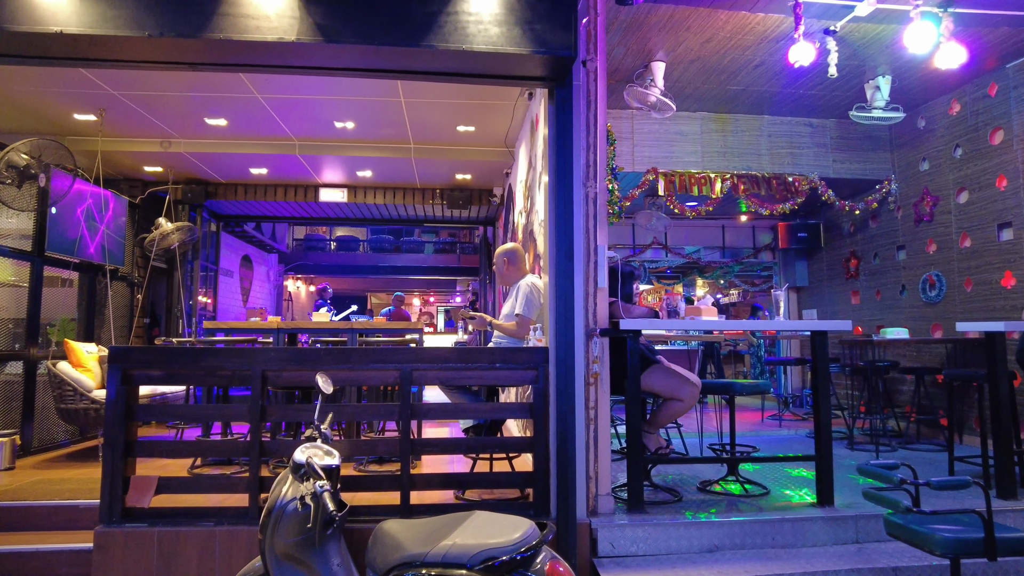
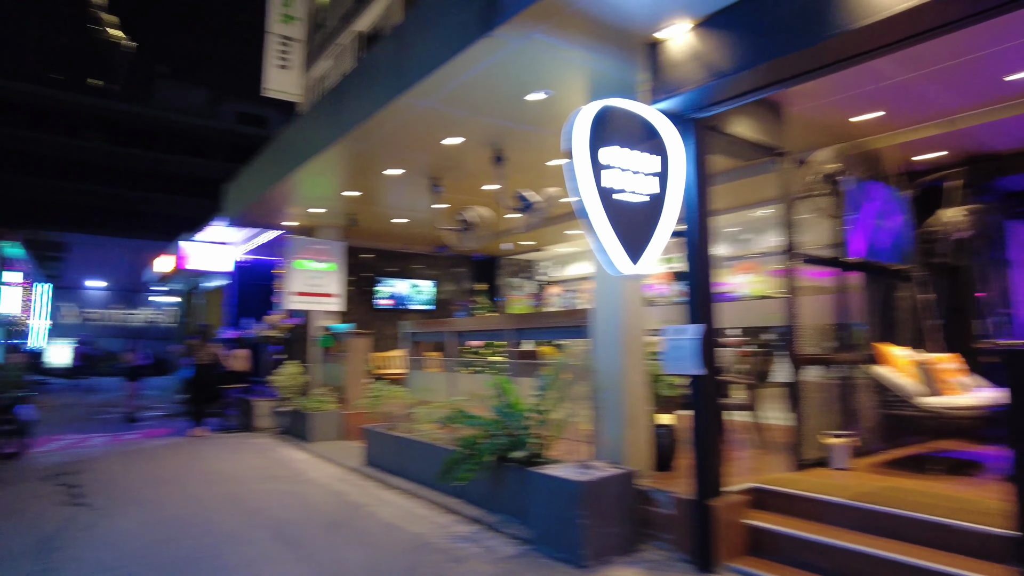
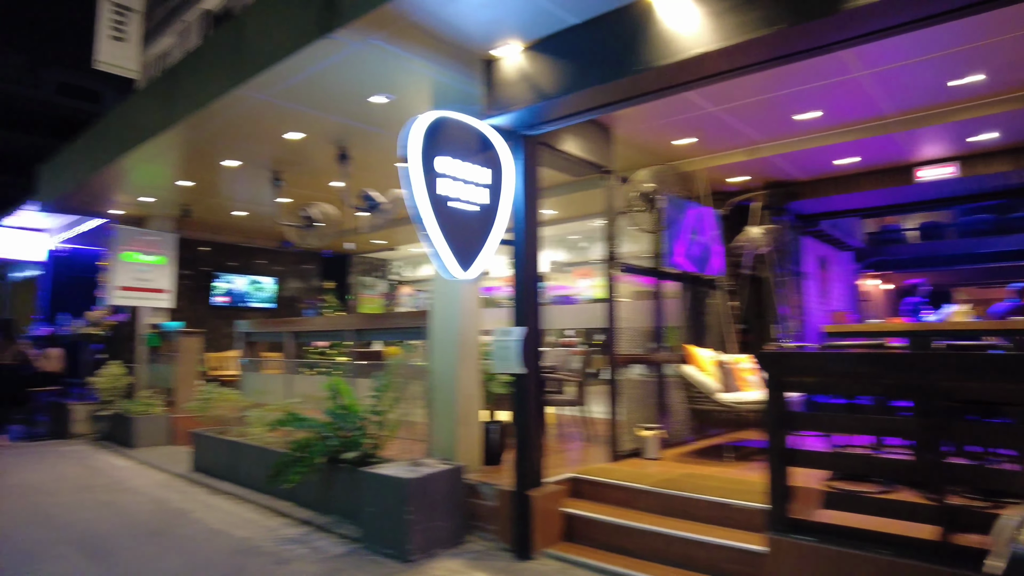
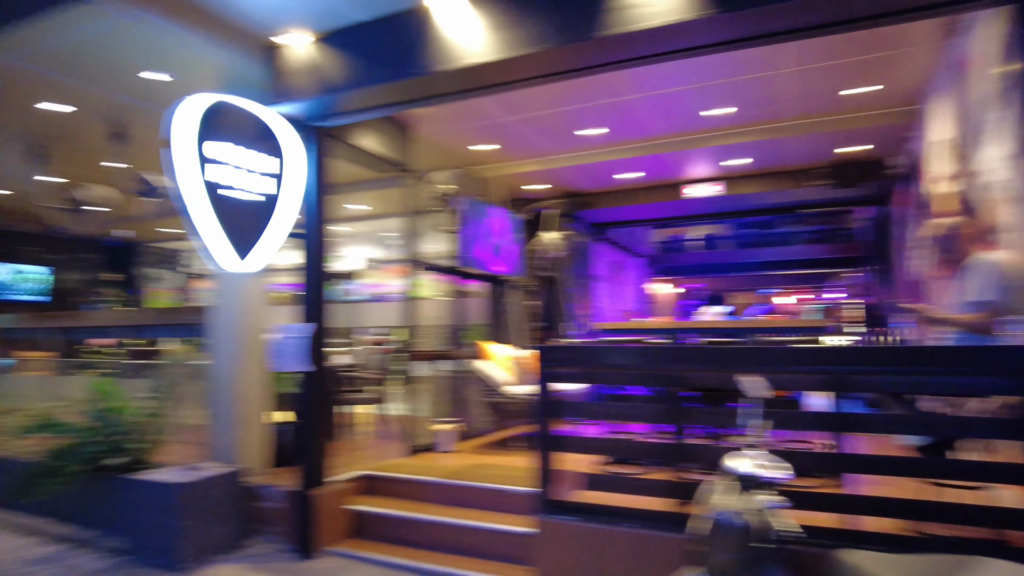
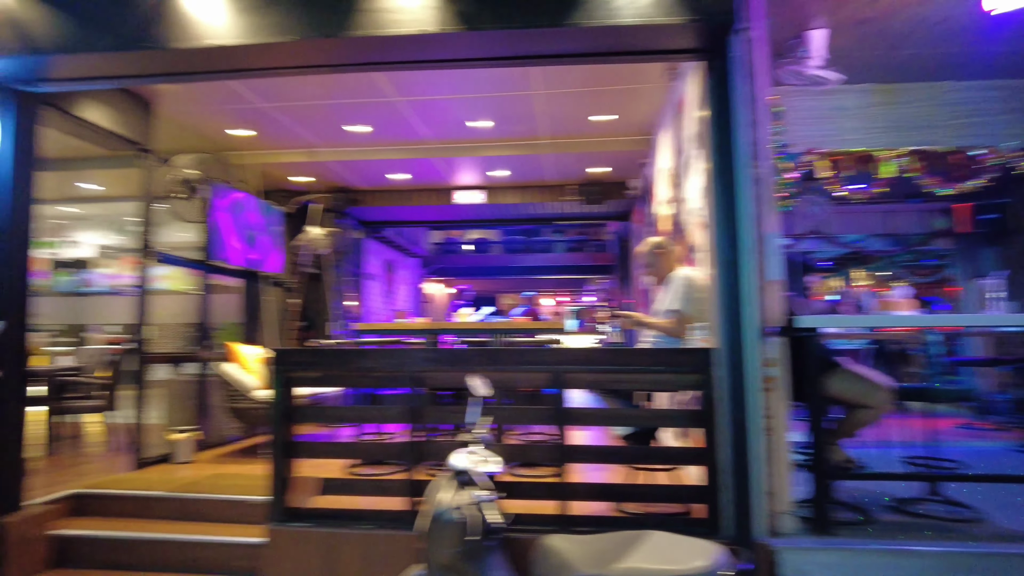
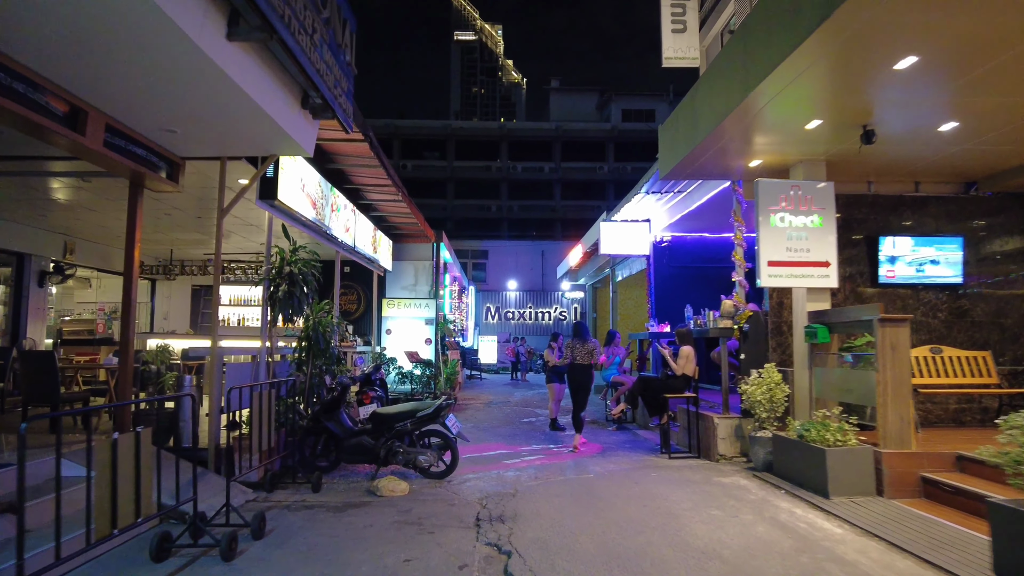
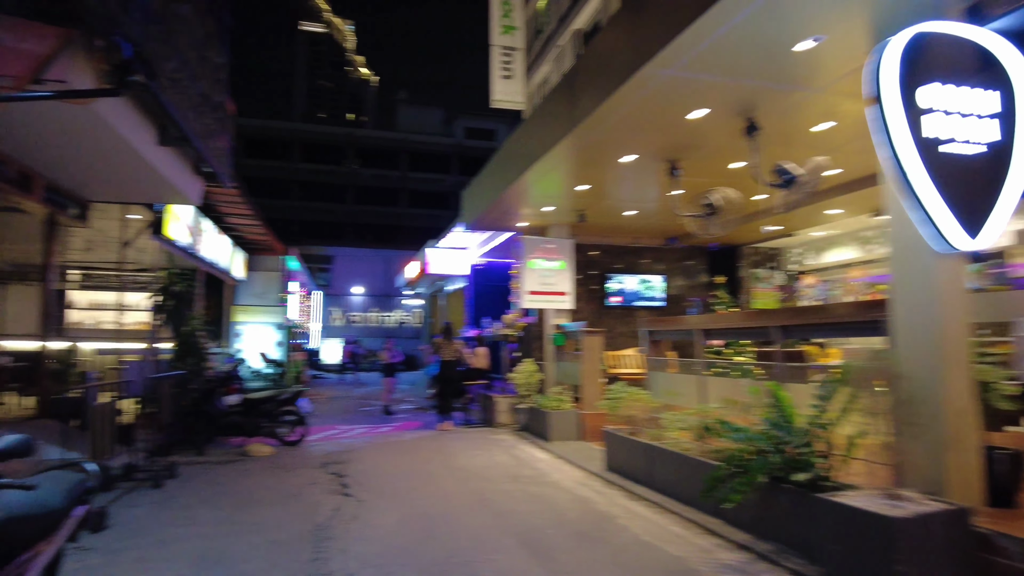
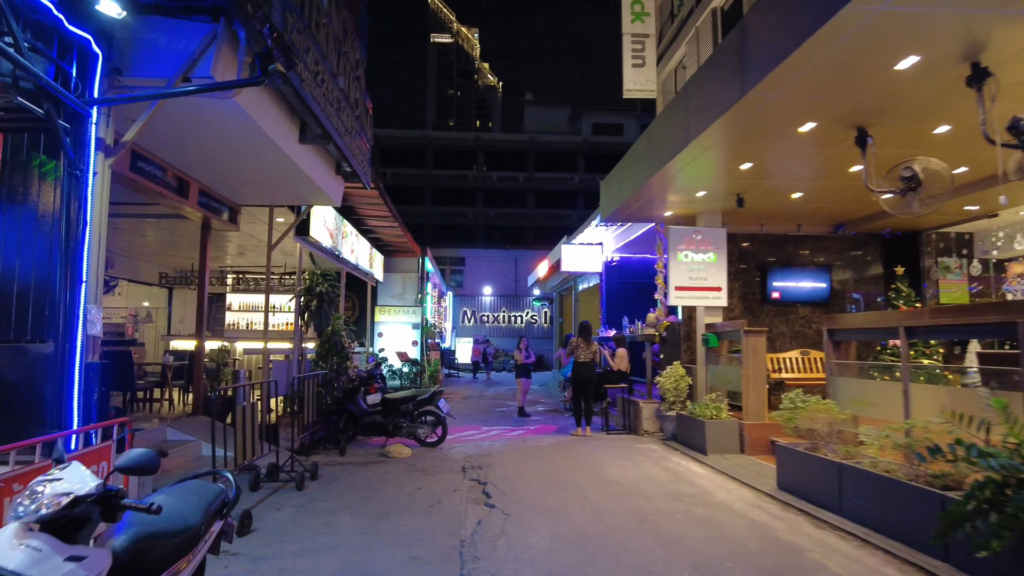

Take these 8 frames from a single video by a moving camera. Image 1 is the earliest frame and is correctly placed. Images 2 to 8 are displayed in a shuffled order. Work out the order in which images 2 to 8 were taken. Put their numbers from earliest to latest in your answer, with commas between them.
5, 4, 3, 2, 7, 8, 6
